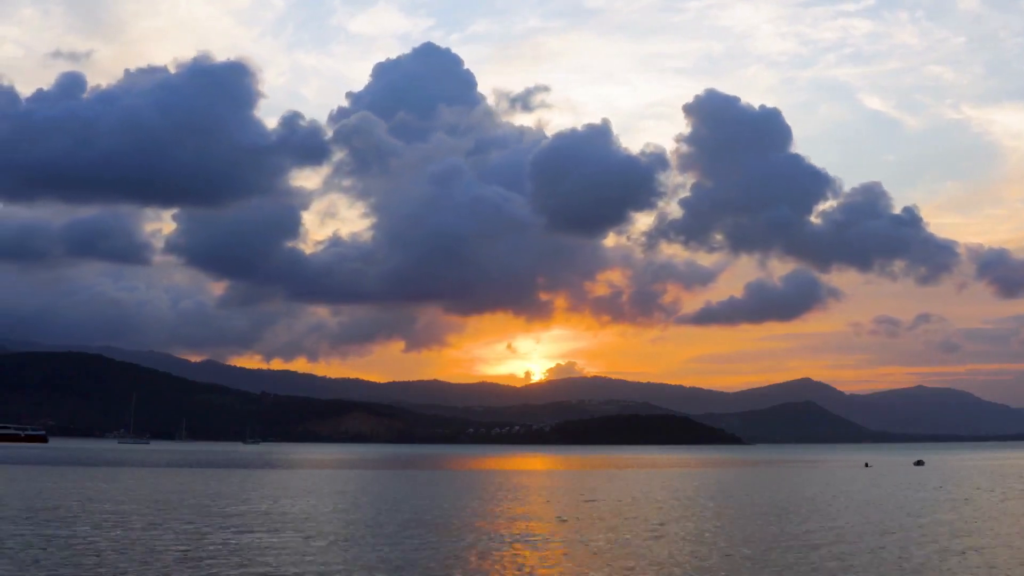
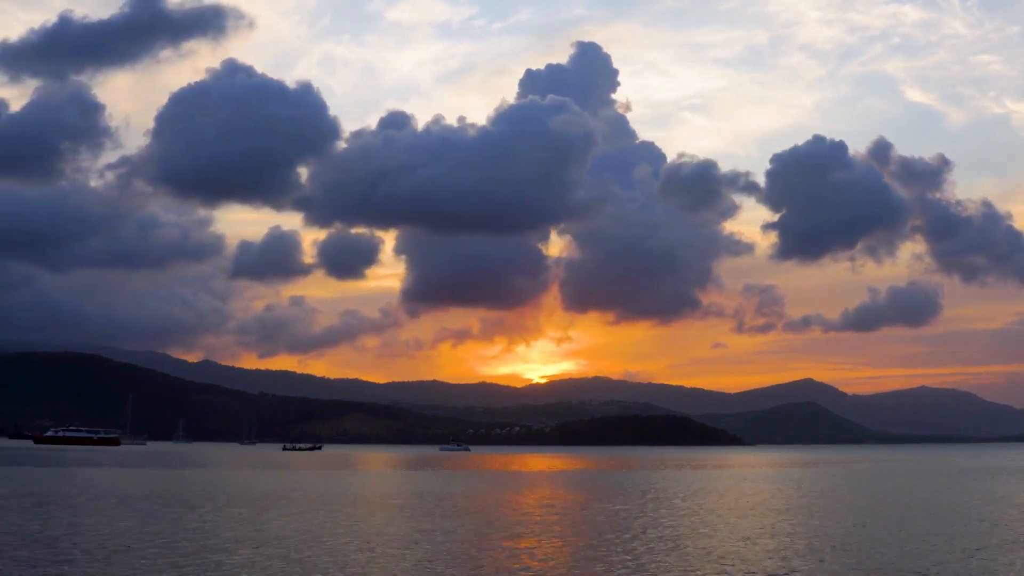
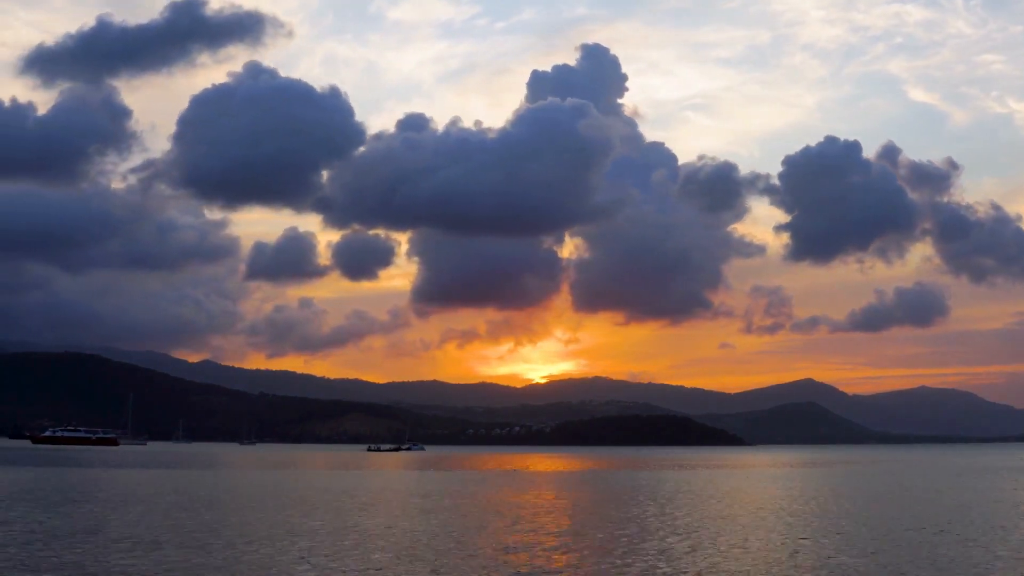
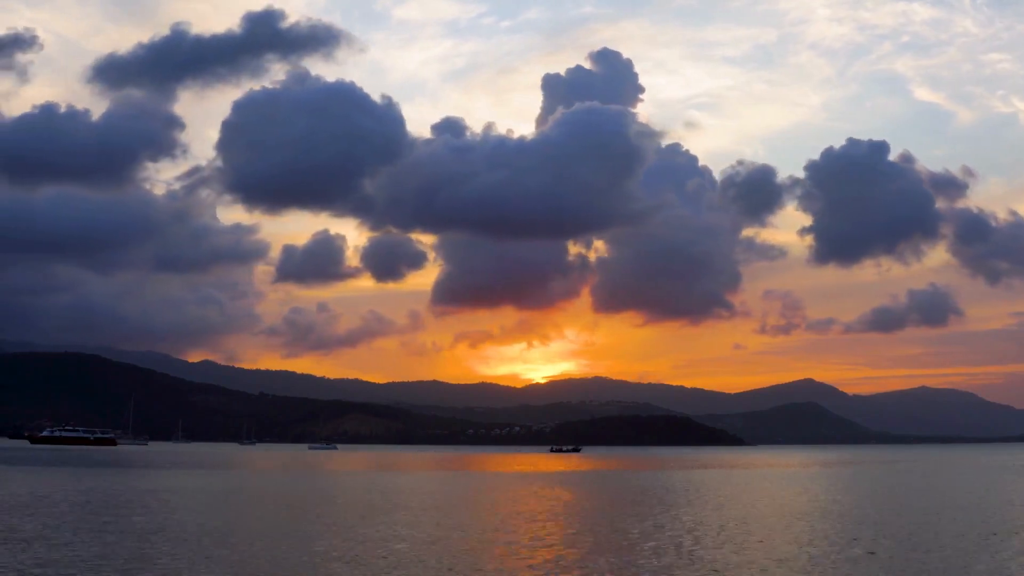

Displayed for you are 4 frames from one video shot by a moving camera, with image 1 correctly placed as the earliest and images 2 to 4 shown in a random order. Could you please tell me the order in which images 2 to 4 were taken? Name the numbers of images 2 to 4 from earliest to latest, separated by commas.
2, 3, 4
